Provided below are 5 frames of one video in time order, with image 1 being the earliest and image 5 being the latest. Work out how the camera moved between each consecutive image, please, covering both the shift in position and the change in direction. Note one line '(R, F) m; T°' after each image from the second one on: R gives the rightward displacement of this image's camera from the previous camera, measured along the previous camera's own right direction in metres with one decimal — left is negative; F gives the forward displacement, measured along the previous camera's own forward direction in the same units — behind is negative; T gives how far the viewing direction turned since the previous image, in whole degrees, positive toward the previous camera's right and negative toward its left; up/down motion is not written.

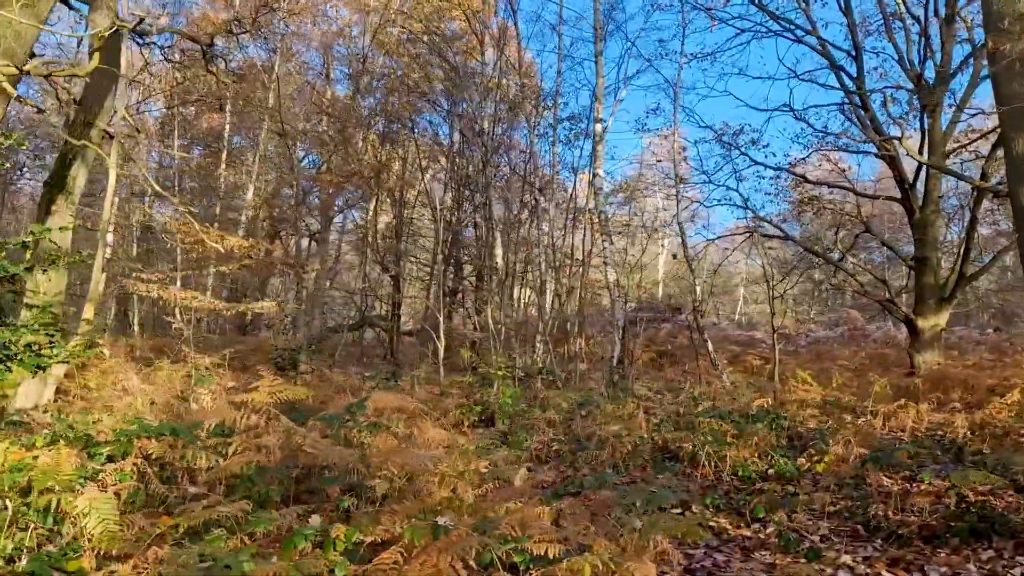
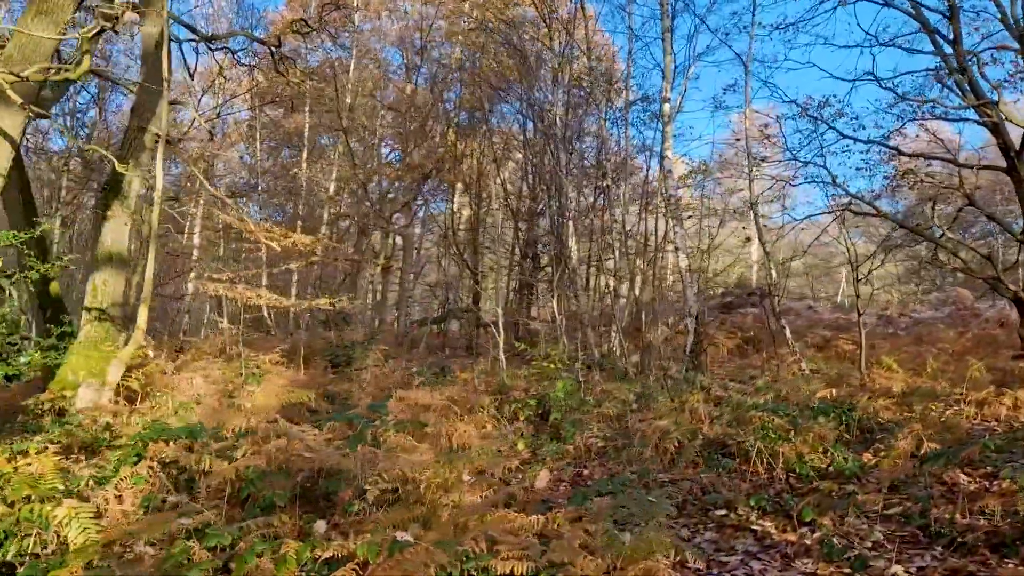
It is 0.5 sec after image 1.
(+0.5, +0.3) m; -7°
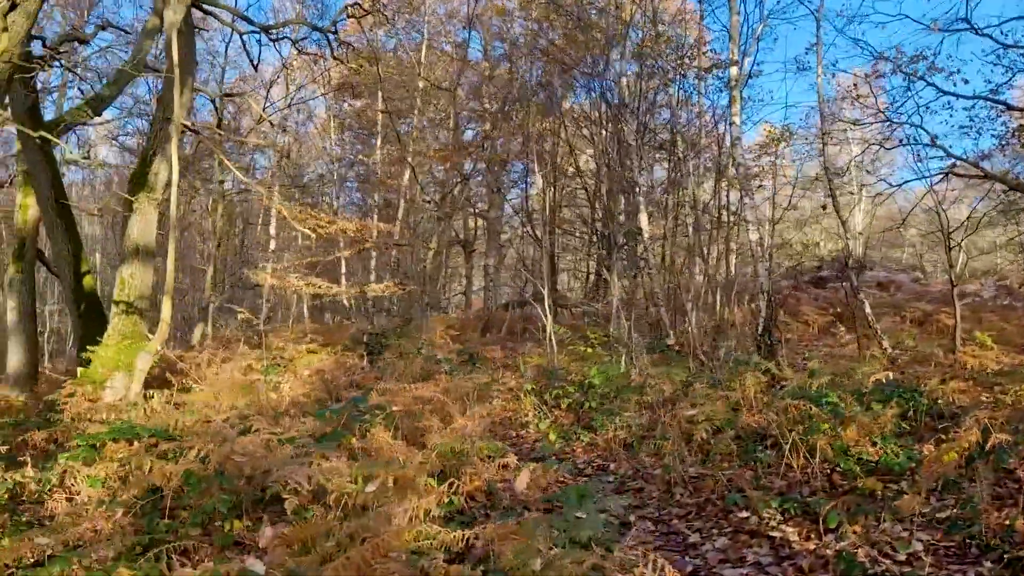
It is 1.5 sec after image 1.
(+0.7, +0.5) m; -7°
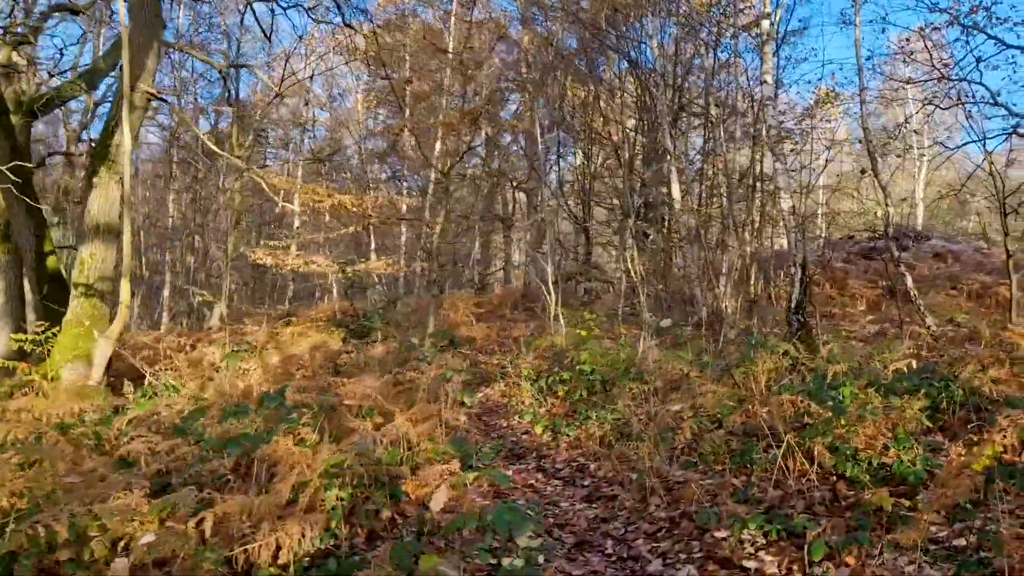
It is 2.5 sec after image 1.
(+0.6, +0.8) m; -4°
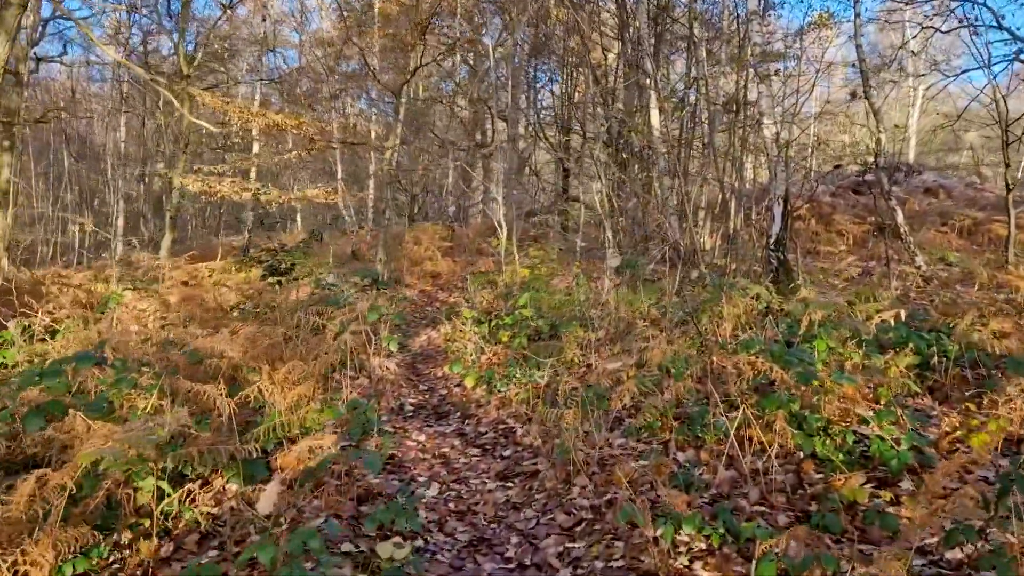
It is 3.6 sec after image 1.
(+0.4, +1.0) m; +1°
